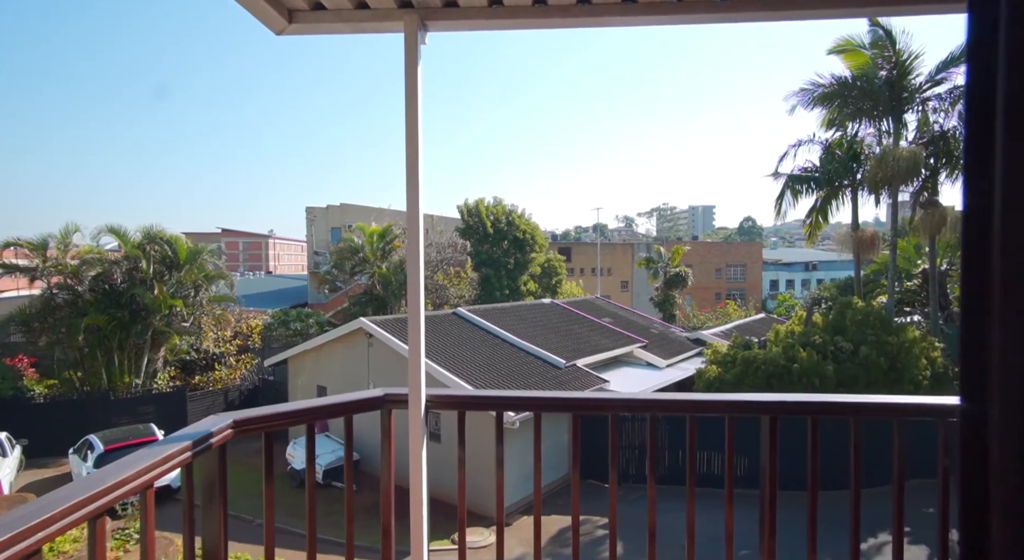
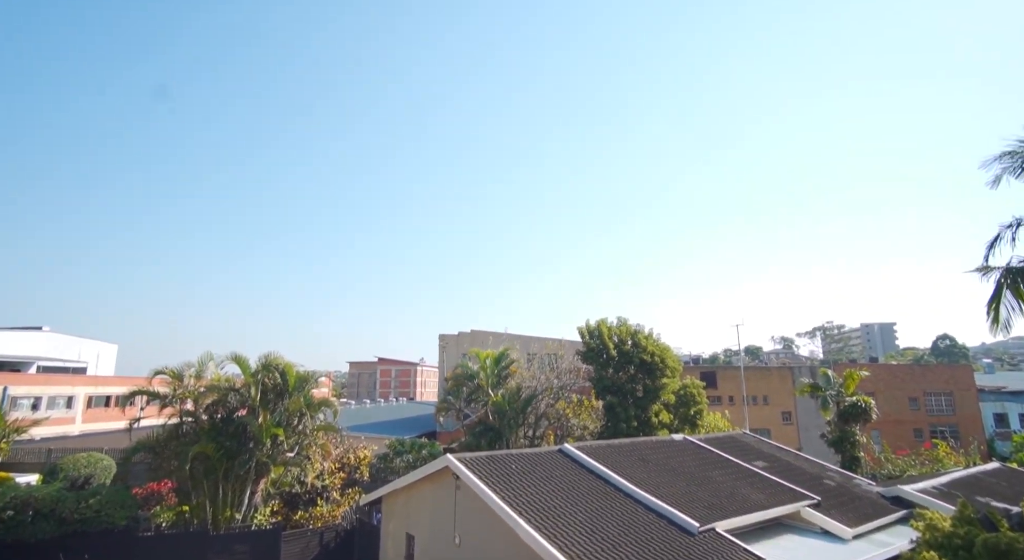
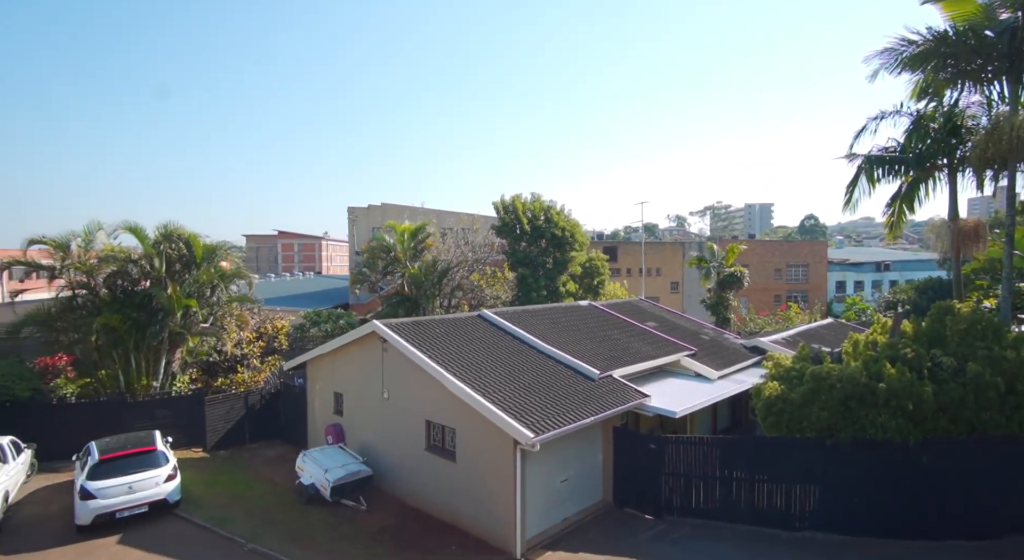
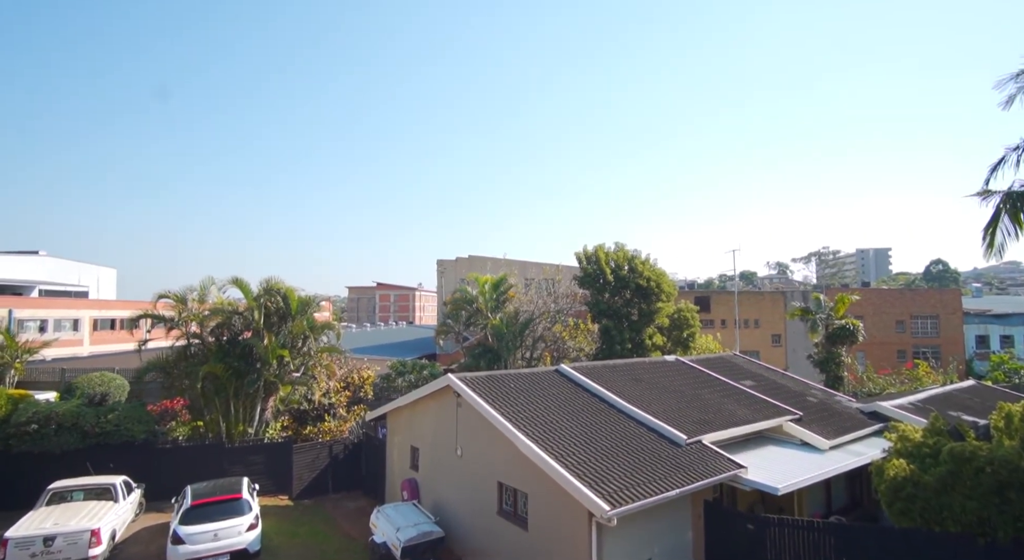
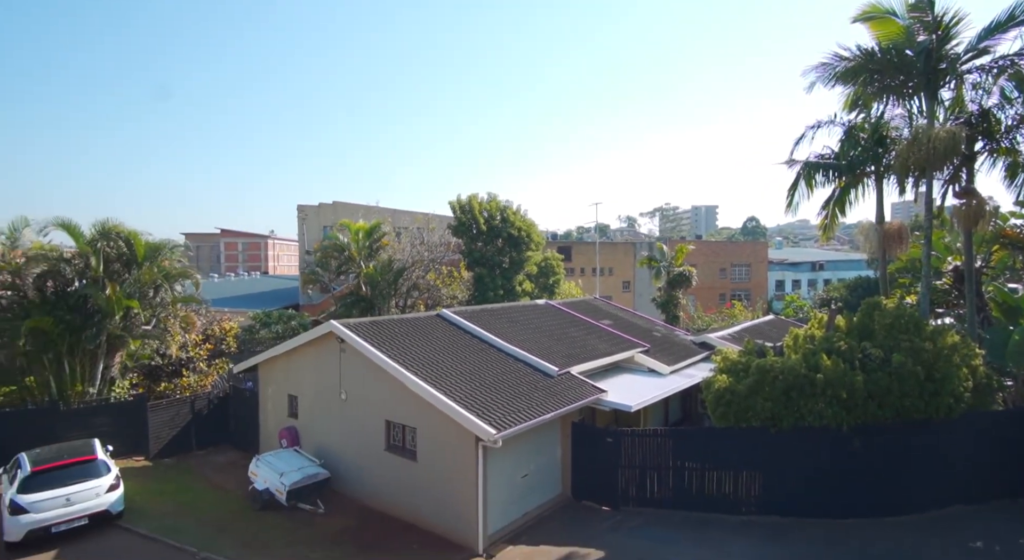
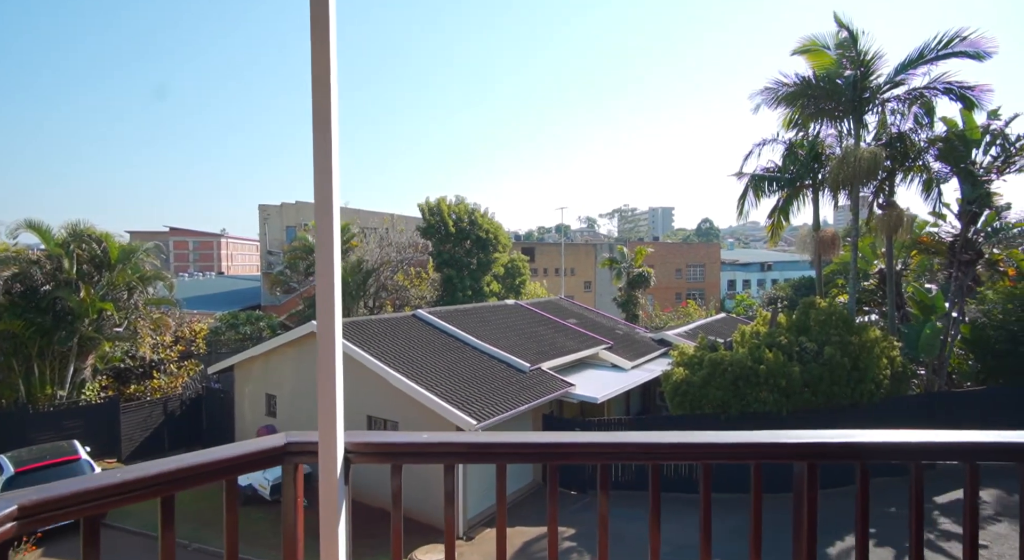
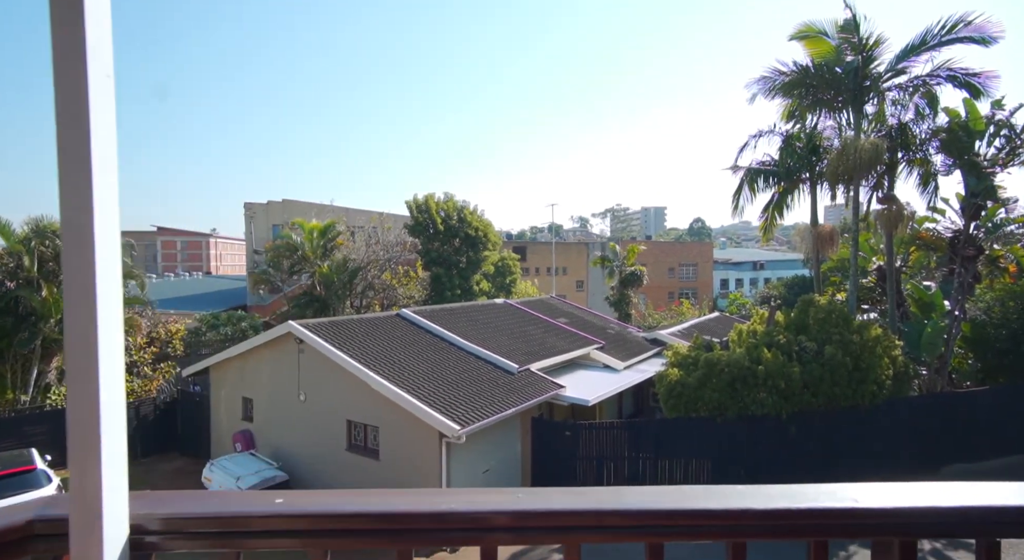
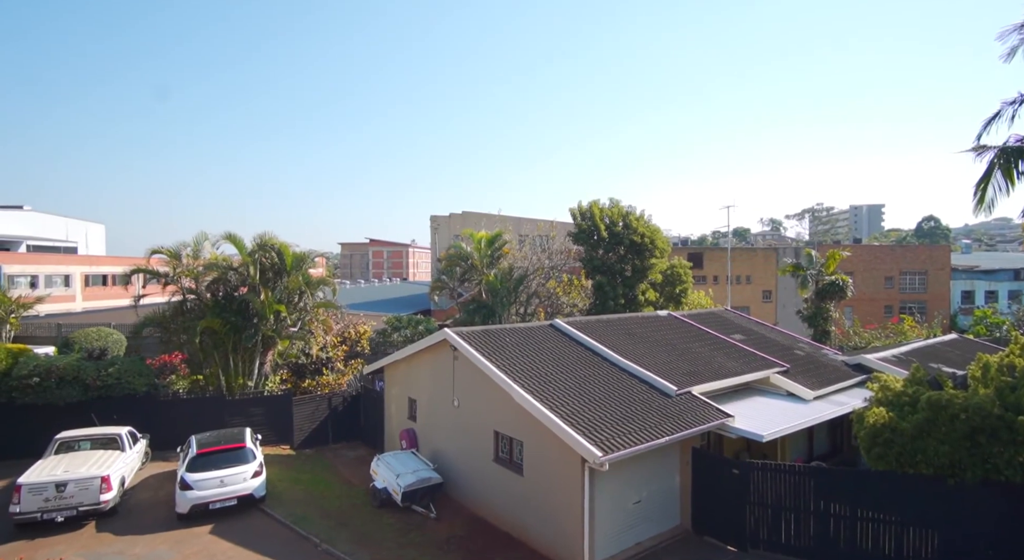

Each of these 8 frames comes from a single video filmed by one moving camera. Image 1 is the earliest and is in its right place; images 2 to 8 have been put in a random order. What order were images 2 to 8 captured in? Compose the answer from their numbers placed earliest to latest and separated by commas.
6, 7, 5, 3, 8, 4, 2
